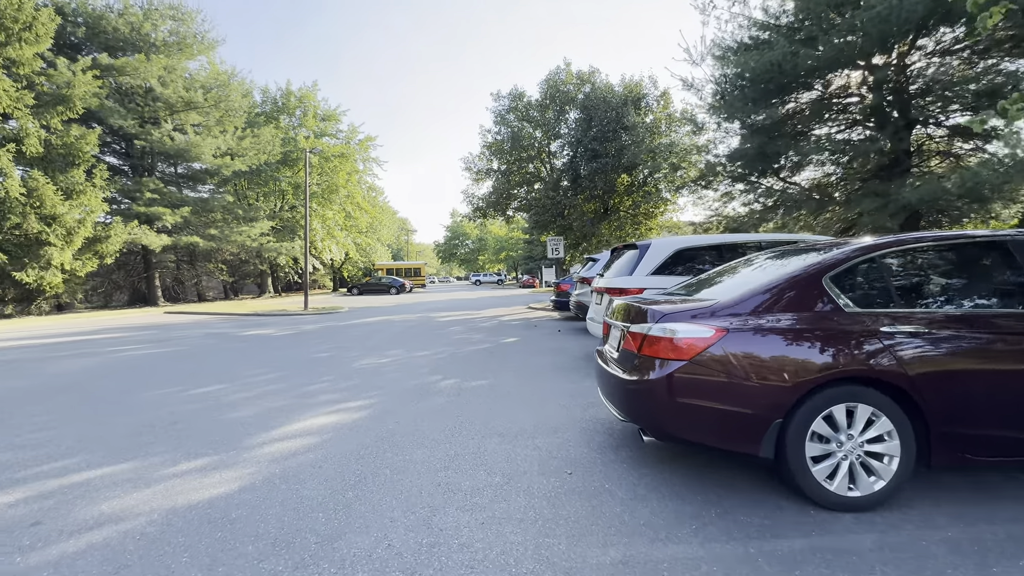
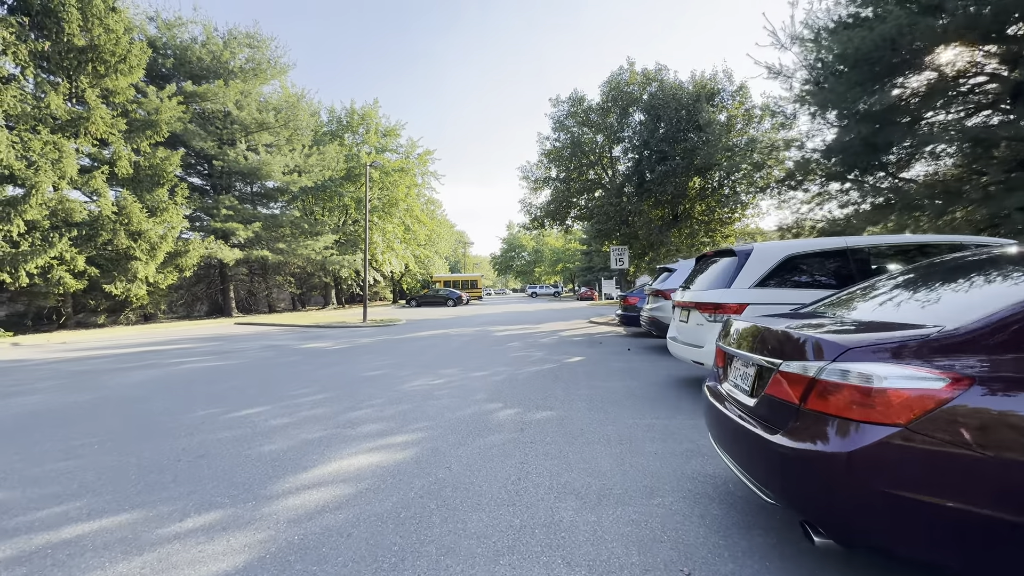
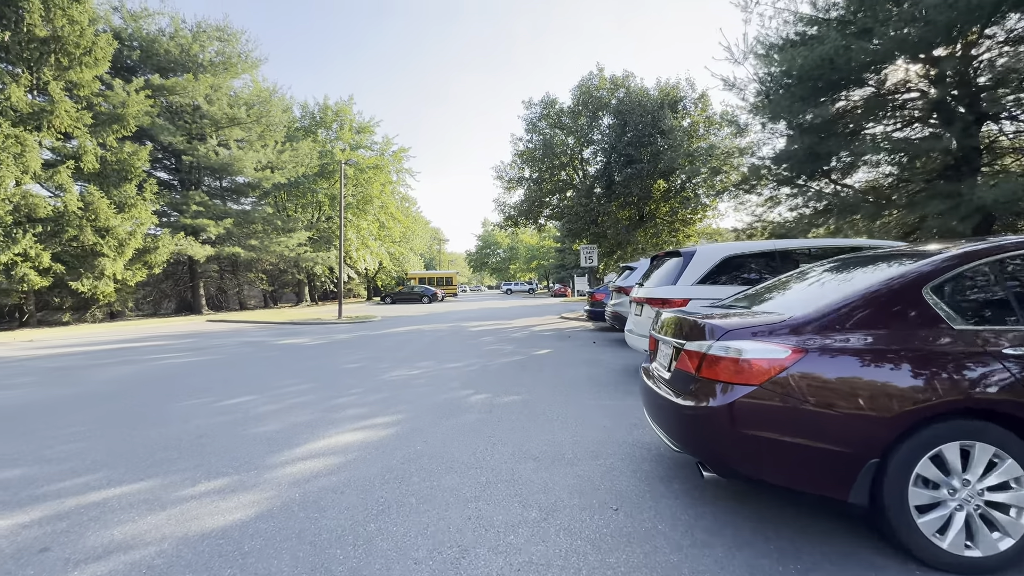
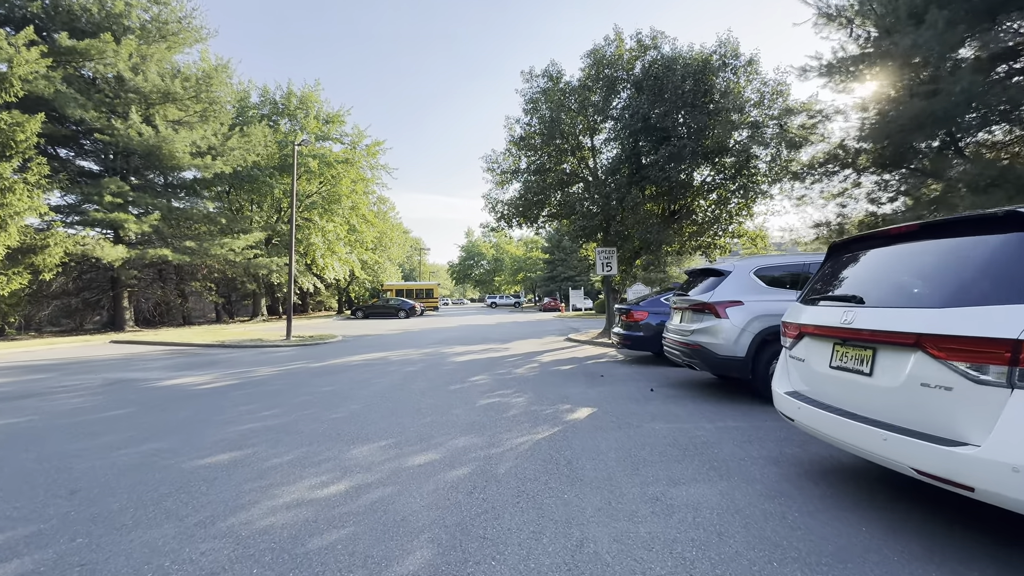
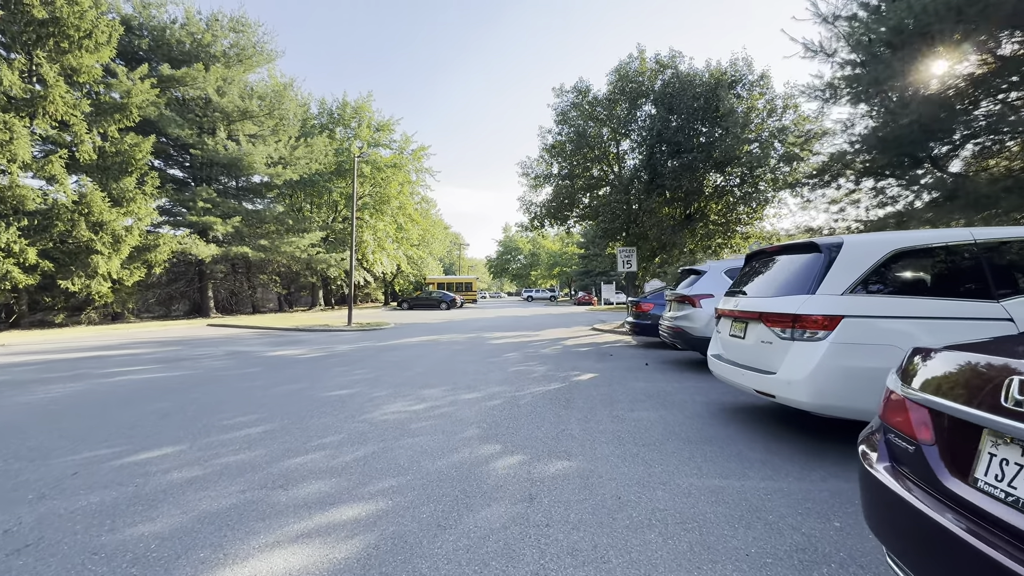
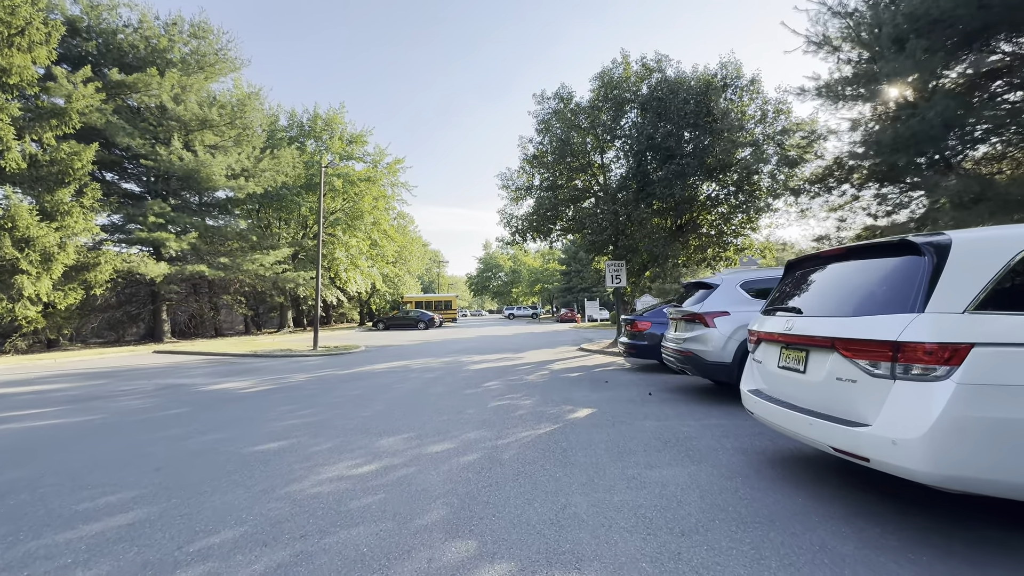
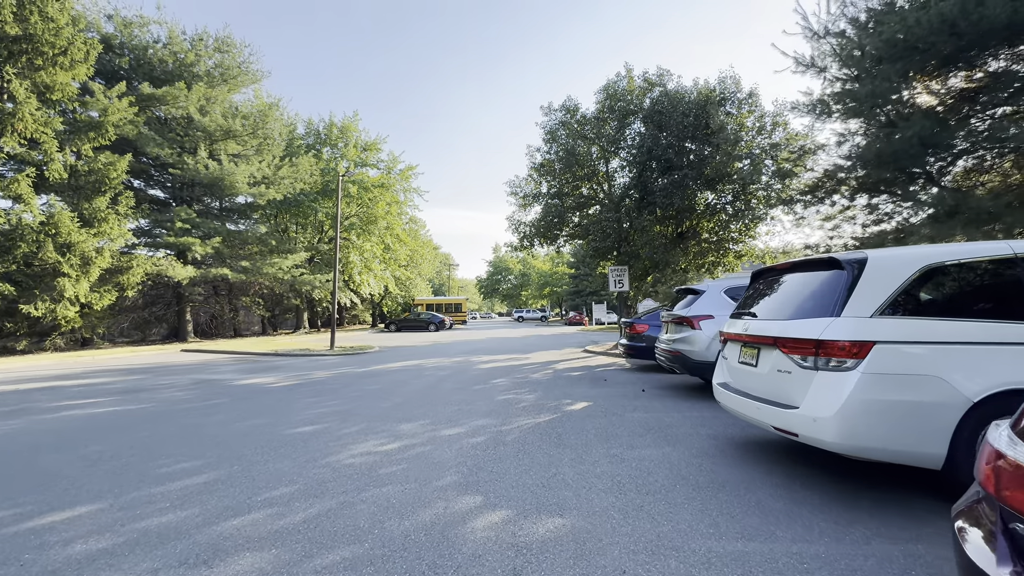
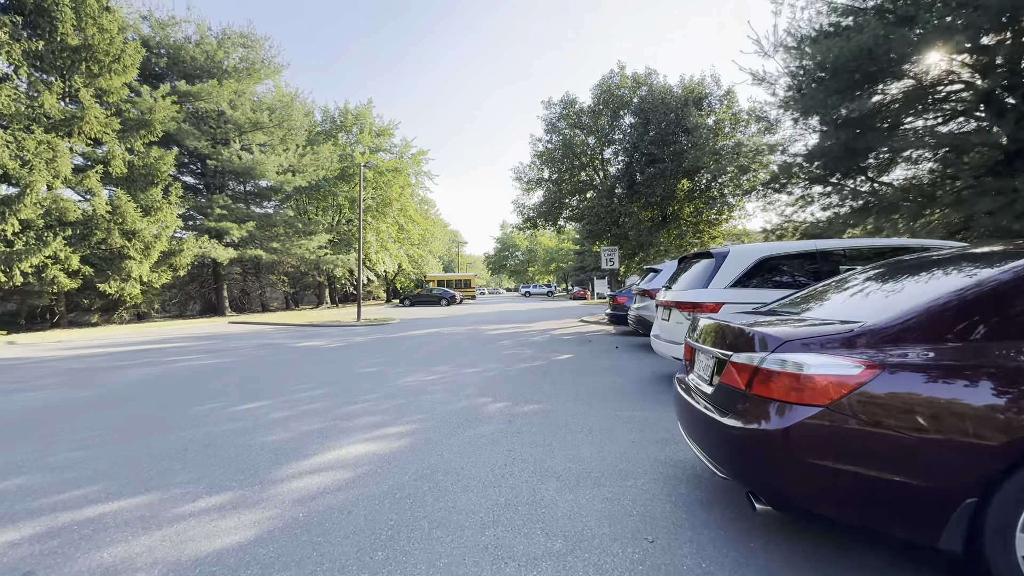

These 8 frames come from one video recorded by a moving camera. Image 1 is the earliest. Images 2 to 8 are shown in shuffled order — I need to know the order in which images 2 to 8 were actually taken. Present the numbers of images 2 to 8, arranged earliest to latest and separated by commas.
3, 8, 2, 5, 7, 6, 4
